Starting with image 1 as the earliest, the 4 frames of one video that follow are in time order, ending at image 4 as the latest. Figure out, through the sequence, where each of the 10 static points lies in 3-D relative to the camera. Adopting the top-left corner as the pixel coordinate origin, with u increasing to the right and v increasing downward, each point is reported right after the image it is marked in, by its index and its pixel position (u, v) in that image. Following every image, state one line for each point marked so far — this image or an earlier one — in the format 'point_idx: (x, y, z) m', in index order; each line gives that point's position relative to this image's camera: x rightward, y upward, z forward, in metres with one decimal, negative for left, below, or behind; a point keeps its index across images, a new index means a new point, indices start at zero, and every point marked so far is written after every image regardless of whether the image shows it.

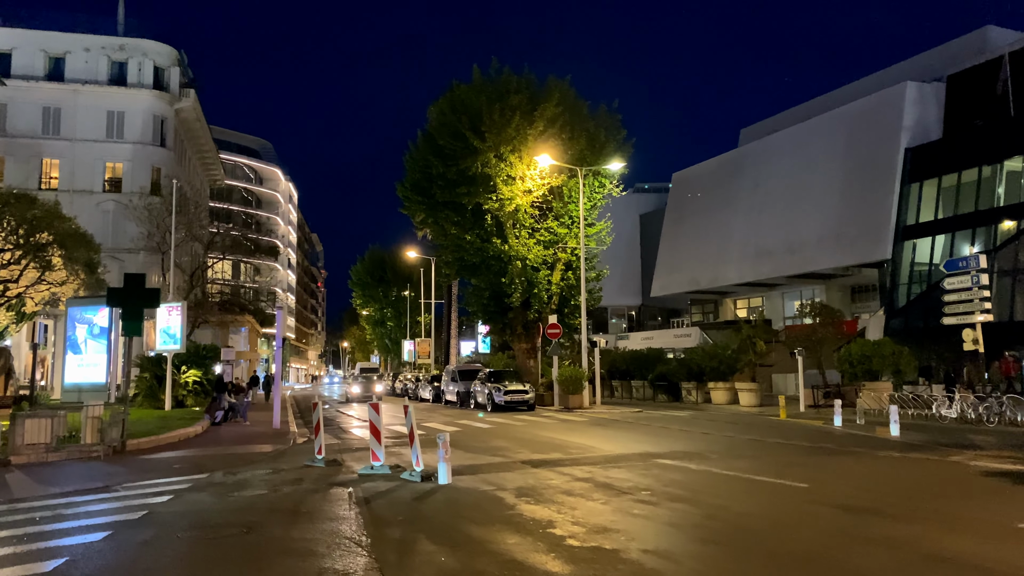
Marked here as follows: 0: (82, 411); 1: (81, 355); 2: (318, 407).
0: (-9.0, -2.6, +16.7) m
1: (-9.6, -1.5, +17.8) m
2: (-3.6, -2.2, +15.2) m
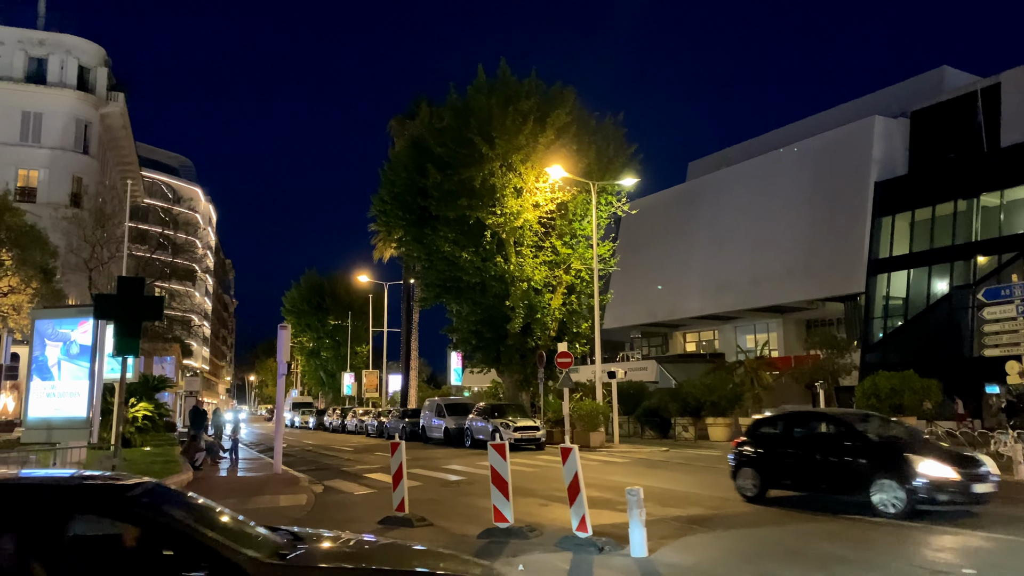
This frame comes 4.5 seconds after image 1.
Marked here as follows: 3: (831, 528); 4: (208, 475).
0: (-7.2, -2.7, +12.7) m
1: (-7.9, -1.6, +13.7) m
2: (-1.7, -2.3, +11.7) m
3: (+4.0, -3.0, +10.1) m
4: (-6.9, -4.2, +18.1) m
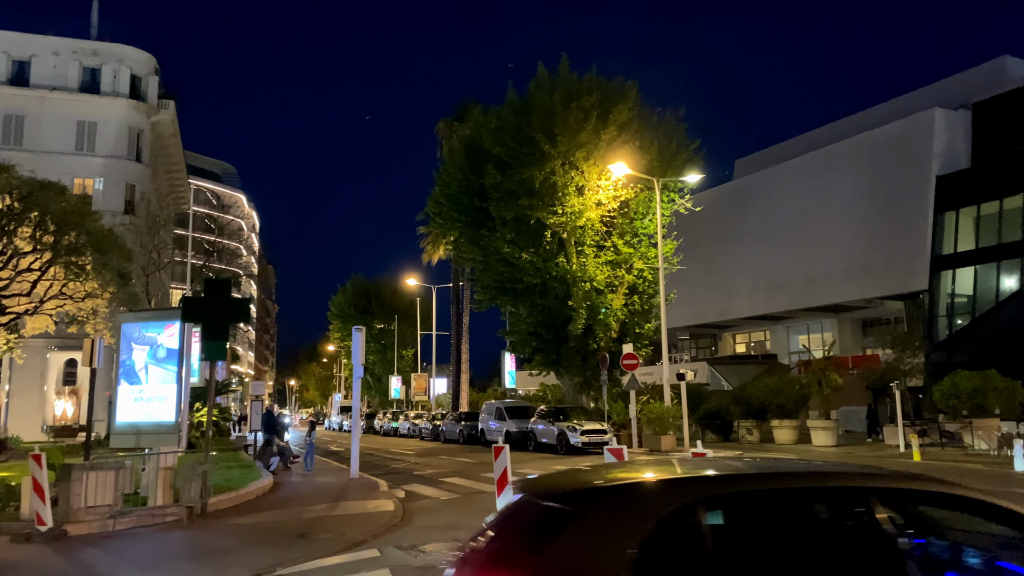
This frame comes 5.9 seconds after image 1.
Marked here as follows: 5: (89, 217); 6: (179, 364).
0: (-5.6, -2.7, +12.4) m
1: (-6.3, -1.7, +13.5) m
2: (-0.1, -2.3, +11.3) m
3: (+5.5, -2.9, +9.4) m
4: (-5.1, -4.3, +17.8) m
5: (-9.3, +1.6, +17.6) m
6: (-5.6, -1.3, +13.5) m
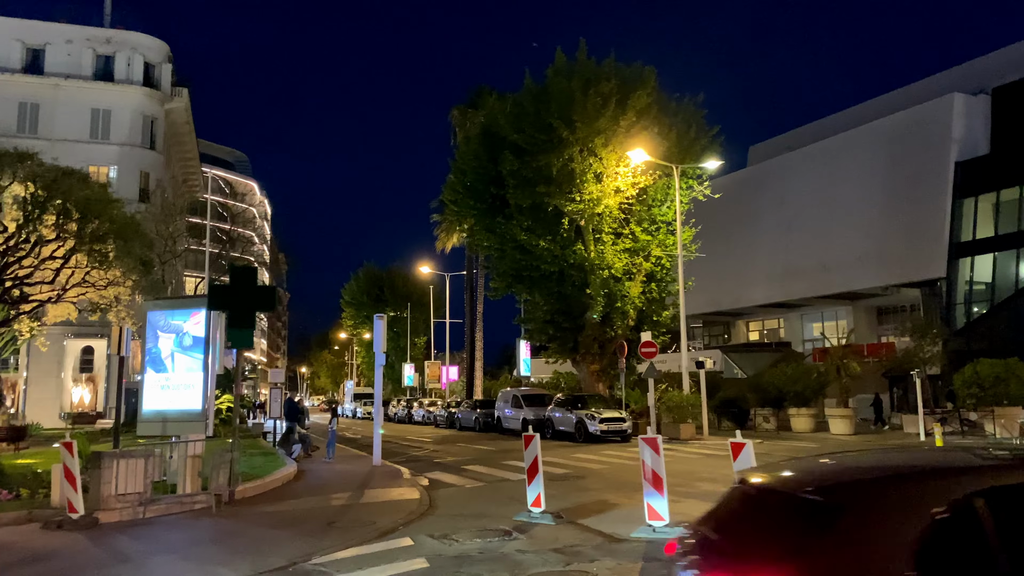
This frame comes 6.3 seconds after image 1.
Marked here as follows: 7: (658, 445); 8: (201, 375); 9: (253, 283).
0: (-5.2, -2.5, +12.4) m
1: (-5.8, -1.5, +13.5) m
2: (+0.3, -2.1, +11.2) m
3: (+5.9, -2.8, +9.3) m
4: (-4.6, -4.0, +17.8) m
5: (-8.8, +1.8, +17.5) m
6: (-5.2, -1.1, +13.4) m
7: (+1.8, -1.9, +9.6) m
8: (-5.2, -1.5, +13.4) m
9: (-4.3, +0.1, +13.2) m
